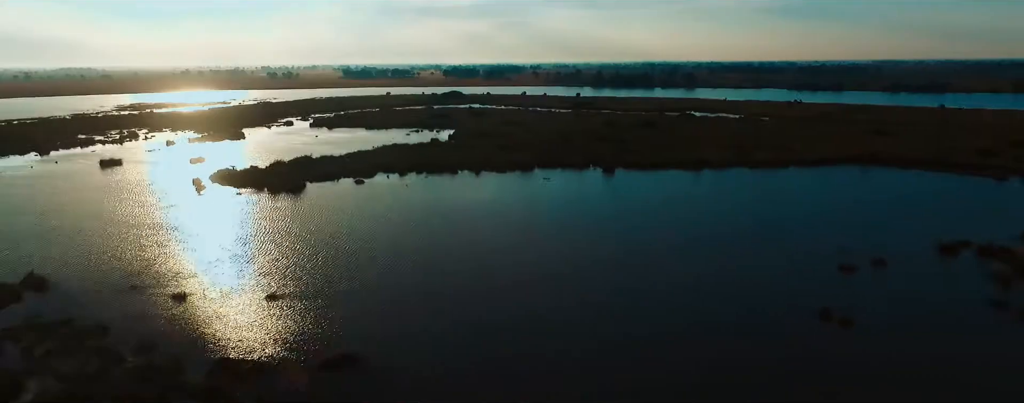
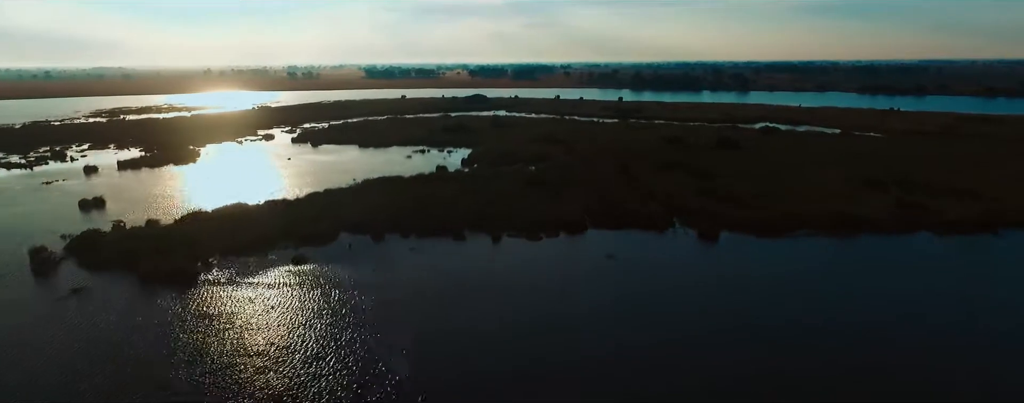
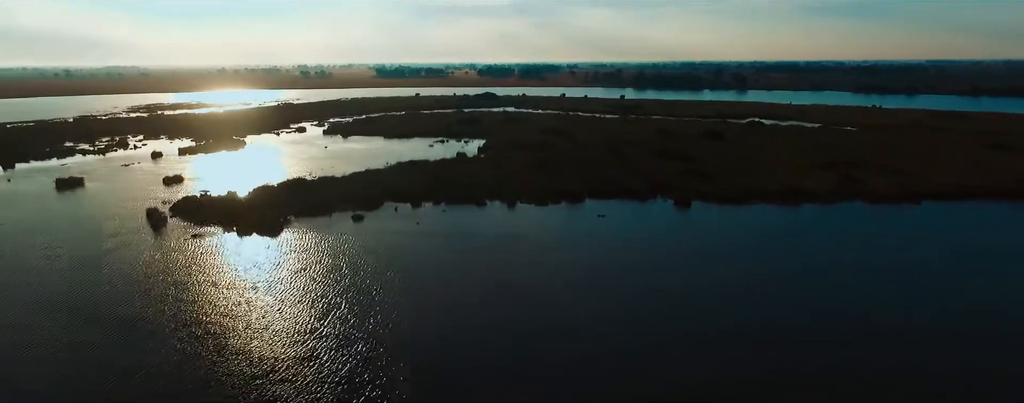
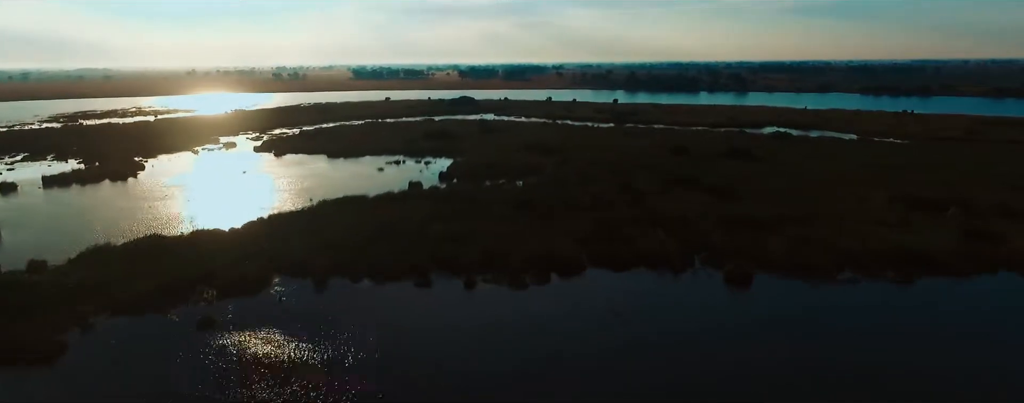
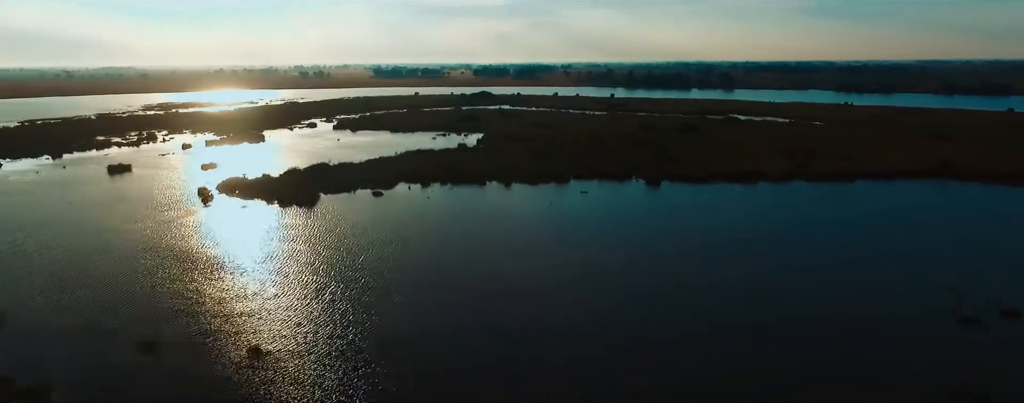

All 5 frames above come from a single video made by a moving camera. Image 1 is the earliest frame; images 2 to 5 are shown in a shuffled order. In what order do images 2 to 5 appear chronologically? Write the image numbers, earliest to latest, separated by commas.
5, 3, 2, 4
